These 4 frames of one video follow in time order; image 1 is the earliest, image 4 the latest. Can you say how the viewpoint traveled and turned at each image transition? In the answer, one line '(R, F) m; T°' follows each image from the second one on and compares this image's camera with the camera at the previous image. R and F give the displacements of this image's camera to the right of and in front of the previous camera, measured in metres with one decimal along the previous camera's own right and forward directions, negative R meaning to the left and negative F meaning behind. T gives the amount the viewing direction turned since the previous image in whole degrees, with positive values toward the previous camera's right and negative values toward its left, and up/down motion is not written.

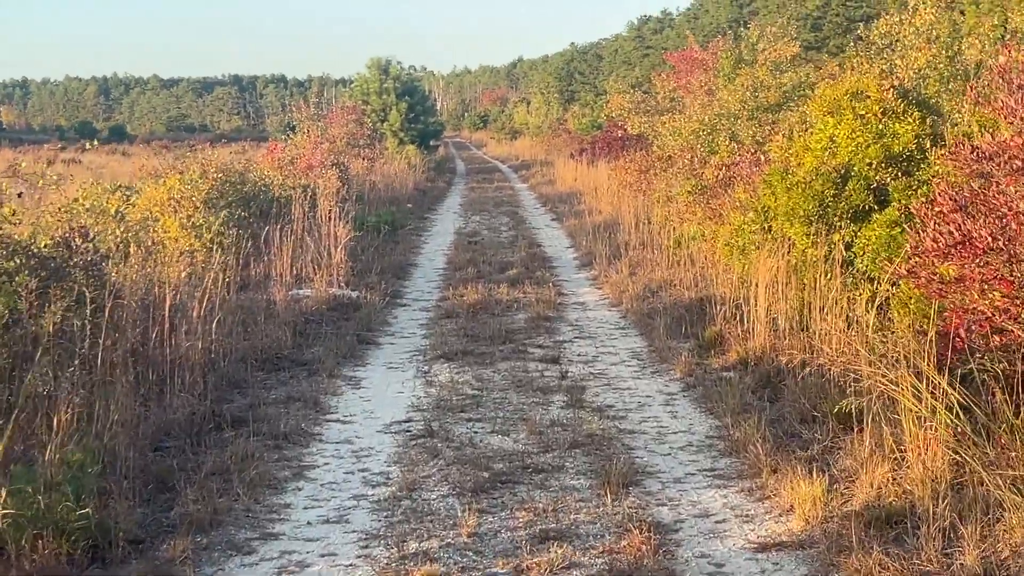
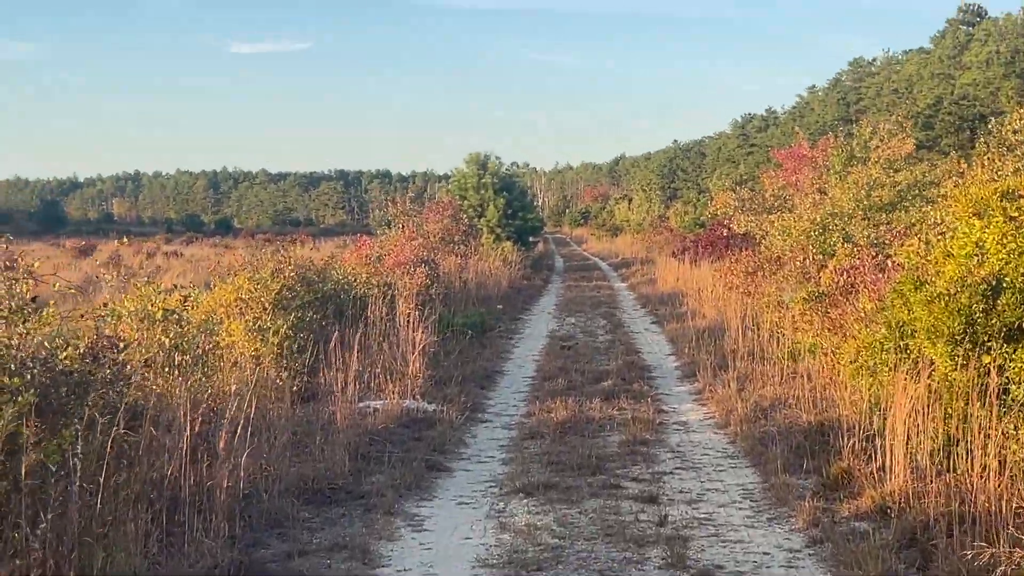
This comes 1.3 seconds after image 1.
(0.0, +1.0) m; -4°
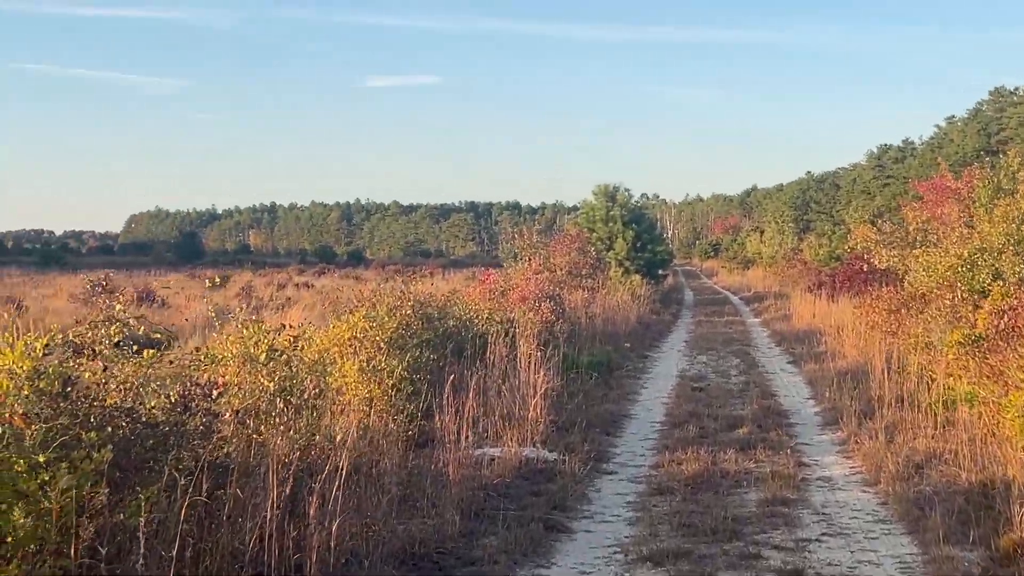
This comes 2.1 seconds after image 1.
(0.0, +0.6) m; -5°
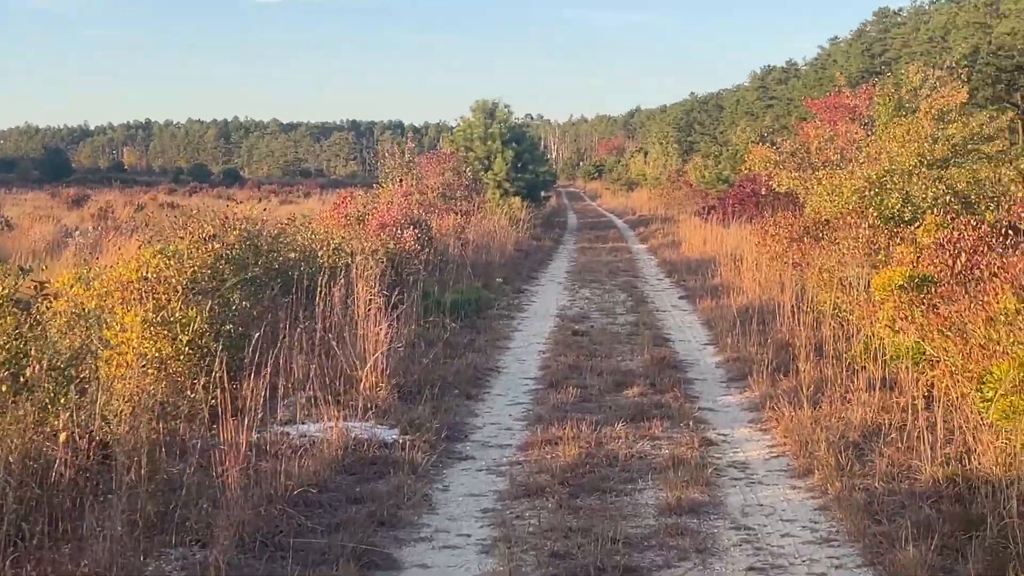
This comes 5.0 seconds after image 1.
(+0.3, +2.0) m; +5°
